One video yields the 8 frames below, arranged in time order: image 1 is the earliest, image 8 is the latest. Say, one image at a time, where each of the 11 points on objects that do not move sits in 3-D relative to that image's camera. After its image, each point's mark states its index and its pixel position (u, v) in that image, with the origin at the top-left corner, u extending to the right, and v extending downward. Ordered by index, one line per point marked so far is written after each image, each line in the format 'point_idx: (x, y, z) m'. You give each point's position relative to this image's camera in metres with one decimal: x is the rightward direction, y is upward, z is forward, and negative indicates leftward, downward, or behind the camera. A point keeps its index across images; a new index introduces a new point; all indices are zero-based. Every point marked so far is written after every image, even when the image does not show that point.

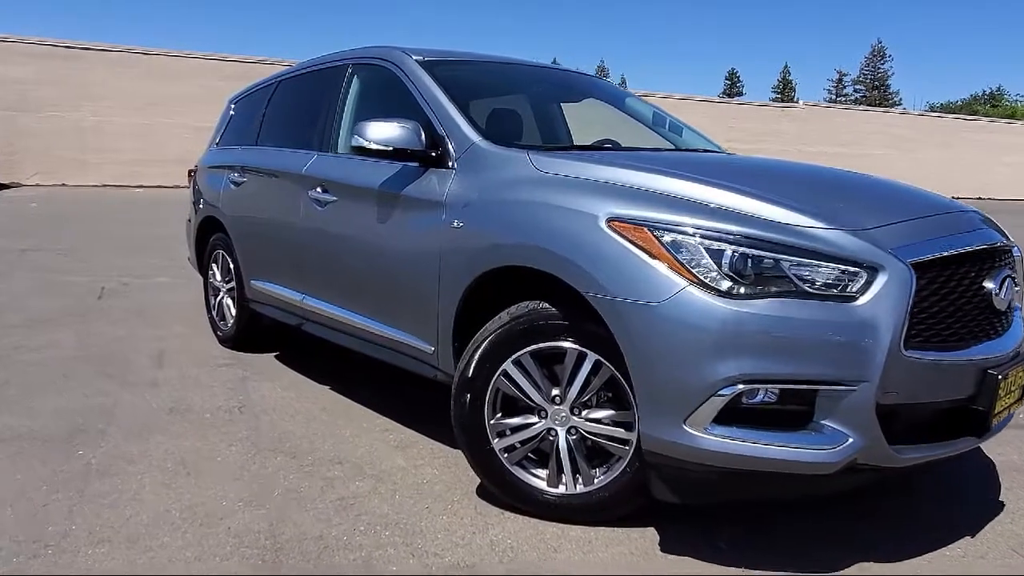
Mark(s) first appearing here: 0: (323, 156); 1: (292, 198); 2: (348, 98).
0: (-1.1, +0.8, +4.2) m
1: (-1.3, +0.5, +4.4) m
2: (-1.0, +1.1, +4.3) m
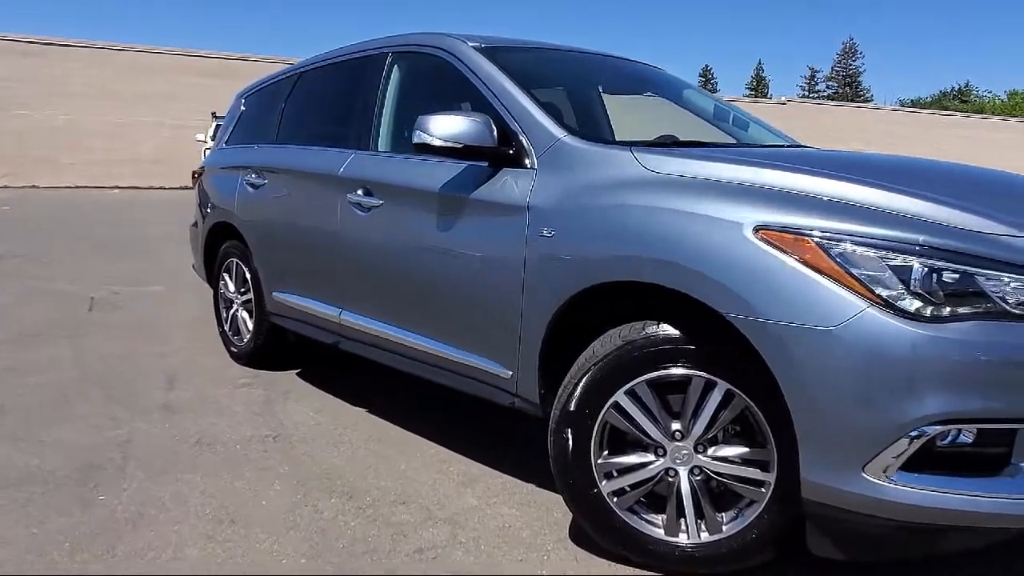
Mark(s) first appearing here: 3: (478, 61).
0: (-0.8, +0.7, +3.8) m
1: (-1.0, +0.5, +3.9) m
2: (-0.6, +1.0, +3.9) m
3: (-0.2, +1.1, +3.4) m
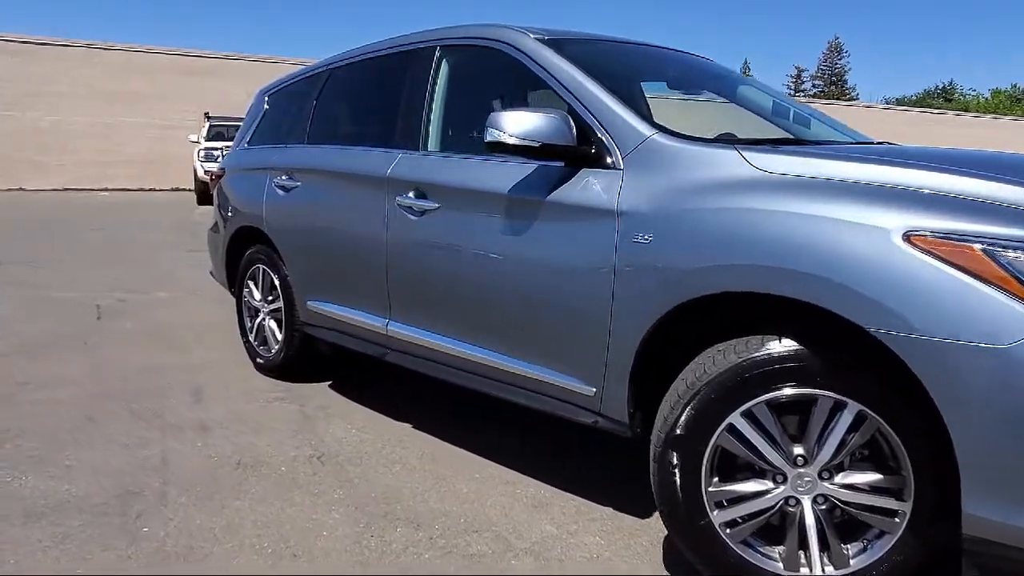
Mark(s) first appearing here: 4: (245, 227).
0: (-0.5, +0.6, +3.6) m
1: (-0.7, +0.4, +3.7) m
2: (-0.4, +1.0, +3.7) m
3: (+0.1, +1.0, +3.2) m
4: (-1.7, +0.4, +4.8) m
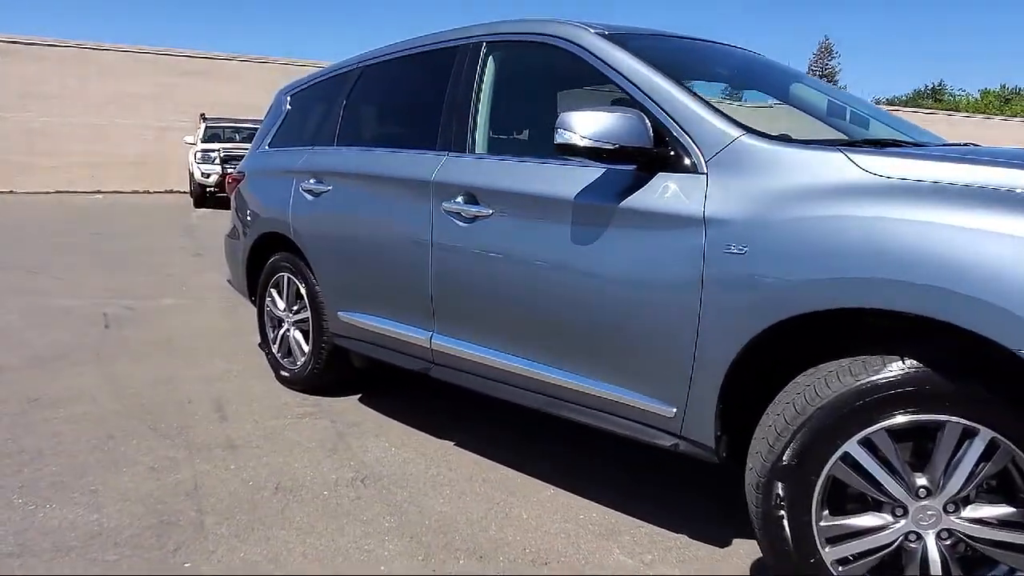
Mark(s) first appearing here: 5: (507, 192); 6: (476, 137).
0: (-0.2, +0.6, +3.4) m
1: (-0.5, +0.4, +3.5) m
2: (-0.1, +1.0, +3.4) m
3: (+0.4, +1.0, +3.0) m
4: (-1.5, +0.3, +4.6) m
5: (0.0, +0.4, +3.0) m
6: (-0.2, +0.7, +3.4) m
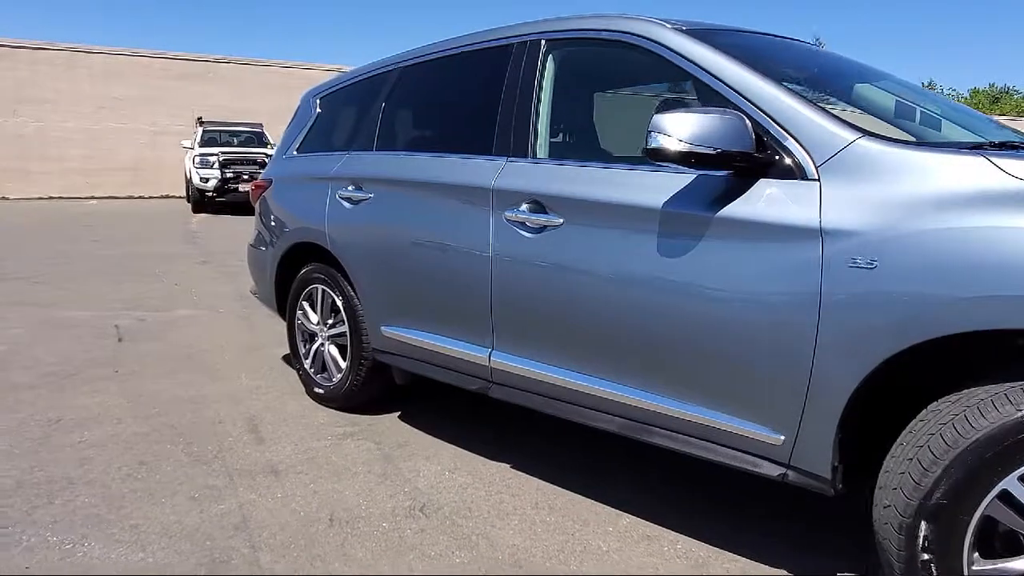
0: (0.0, +0.5, +3.2) m
1: (-0.2, +0.3, +3.3) m
2: (+0.1, +0.9, +3.2) m
3: (+0.7, +0.9, +2.8) m
4: (-1.2, +0.3, +4.3) m
5: (+0.3, +0.3, +2.8) m
6: (+0.1, +0.6, +3.2) m
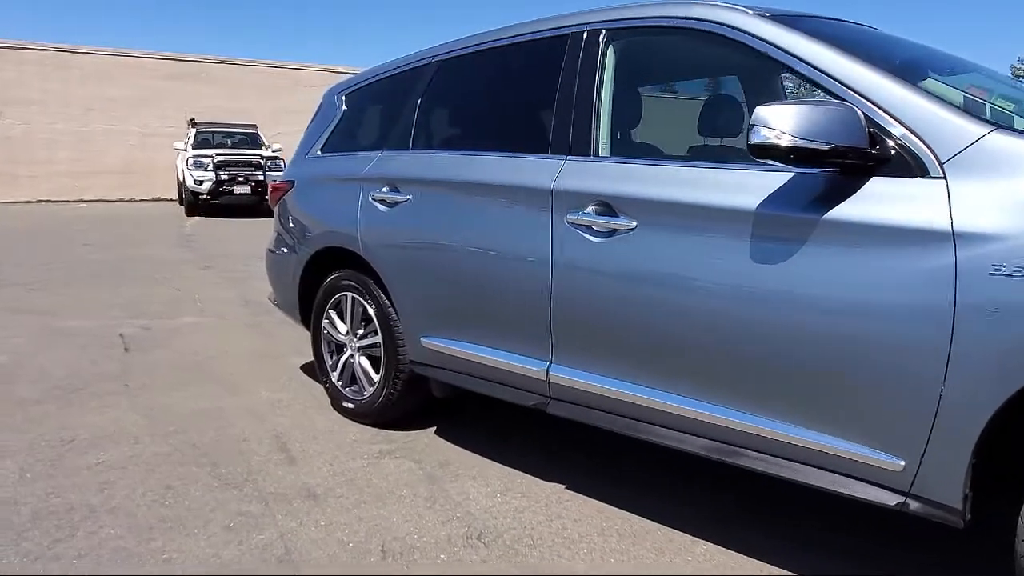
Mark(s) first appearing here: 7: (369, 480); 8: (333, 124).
0: (+0.3, +0.5, +2.9) m
1: (+0.1, +0.3, +3.0) m
2: (+0.4, +0.9, +3.0) m
3: (+0.9, +0.9, +2.6) m
4: (-1.0, +0.2, +4.1) m
5: (+0.5, +0.3, +2.6) m
6: (+0.4, +0.6, +2.9) m
7: (-0.7, -0.9, +3.4) m
8: (-1.1, +1.0, +4.5) m
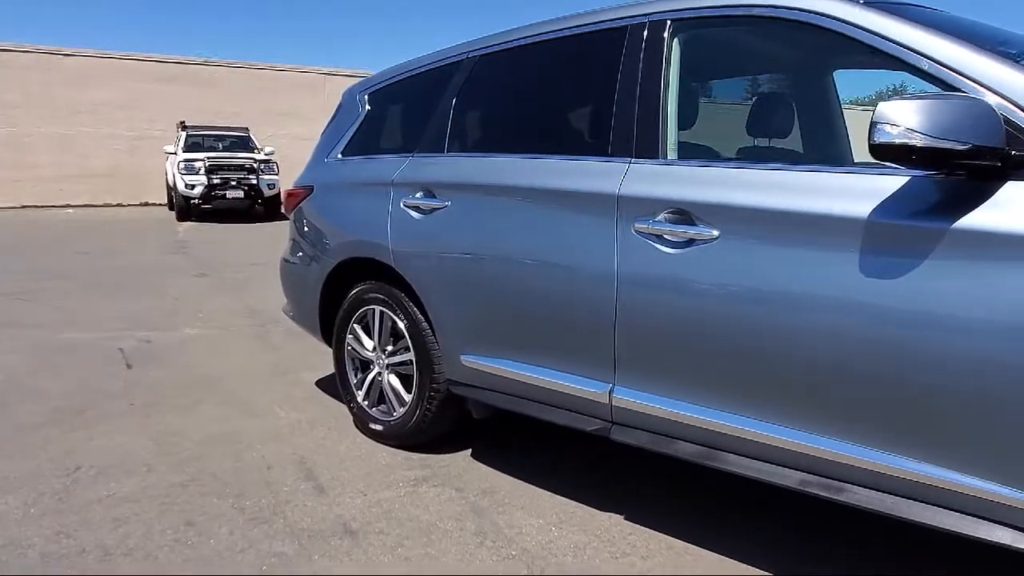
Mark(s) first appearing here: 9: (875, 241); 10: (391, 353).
0: (+0.5, +0.4, +2.7) m
1: (+0.3, +0.2, +2.8) m
2: (+0.6, +0.8, +2.8) m
3: (+1.1, +0.8, +2.3) m
4: (-0.8, +0.2, +3.8) m
5: (+0.7, +0.3, +2.4) m
6: (+0.6, +0.5, +2.7) m
7: (-0.4, -0.9, +3.1) m
8: (-0.9, +0.9, +4.2) m
9: (+1.0, +0.1, +2.1) m
10: (-0.6, -0.3, +3.7) m
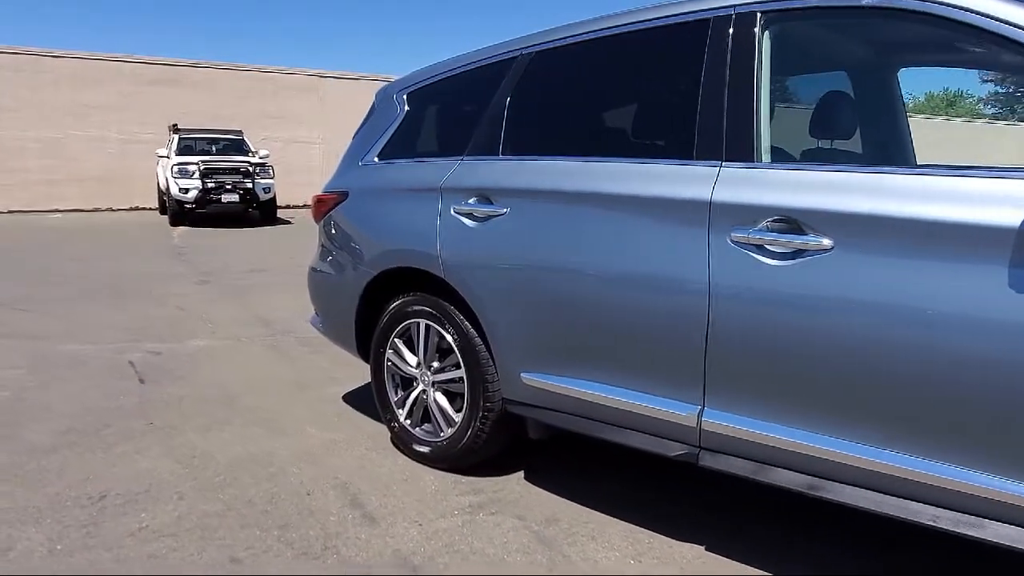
0: (+0.8, +0.4, +2.5) m
1: (+0.6, +0.2, +2.5) m
2: (+0.9, +0.8, +2.6) m
3: (+1.4, +0.8, +2.1) m
4: (-0.6, +0.1, +3.6) m
5: (+1.0, +0.2, +2.1) m
6: (+0.8, +0.5, +2.5) m
7: (-0.2, -1.0, +2.8) m
8: (-0.7, +0.9, +3.9) m
9: (+1.3, +0.1, +1.9) m
10: (-0.4, -0.4, +3.5) m
